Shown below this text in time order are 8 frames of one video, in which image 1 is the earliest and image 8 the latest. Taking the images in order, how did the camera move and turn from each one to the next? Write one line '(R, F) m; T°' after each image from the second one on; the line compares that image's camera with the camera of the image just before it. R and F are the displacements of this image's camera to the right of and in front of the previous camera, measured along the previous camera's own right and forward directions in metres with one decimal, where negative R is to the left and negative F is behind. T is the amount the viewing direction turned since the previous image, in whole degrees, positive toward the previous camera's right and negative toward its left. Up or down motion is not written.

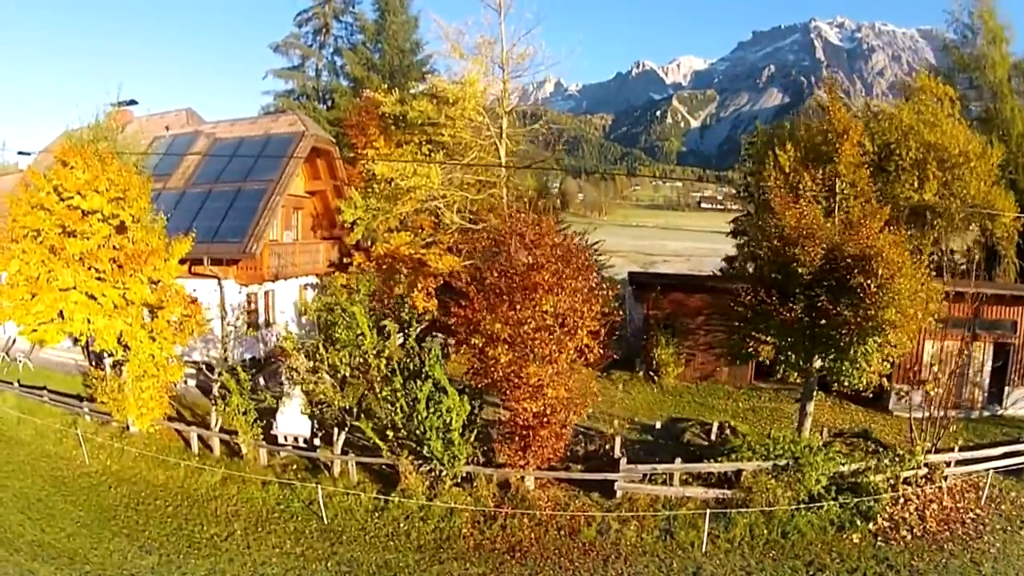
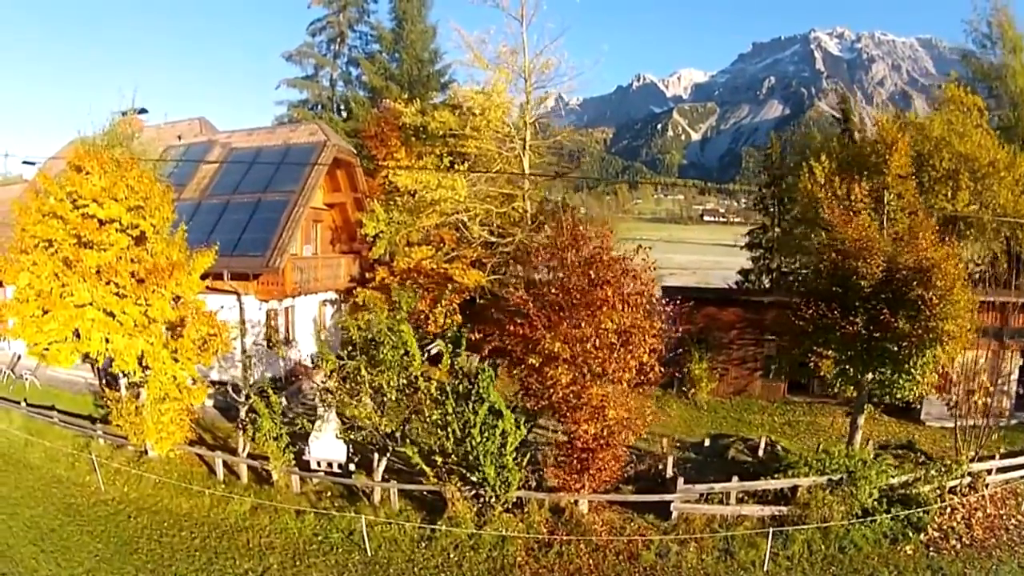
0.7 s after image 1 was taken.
(-2.1, +0.7) m; +3°
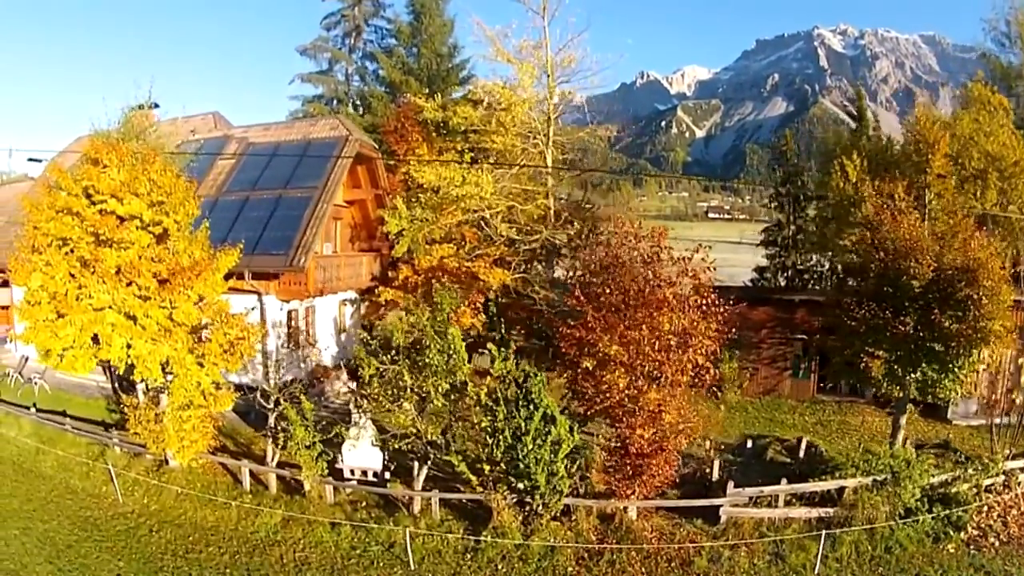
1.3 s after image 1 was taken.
(-1.7, +0.6) m; +2°
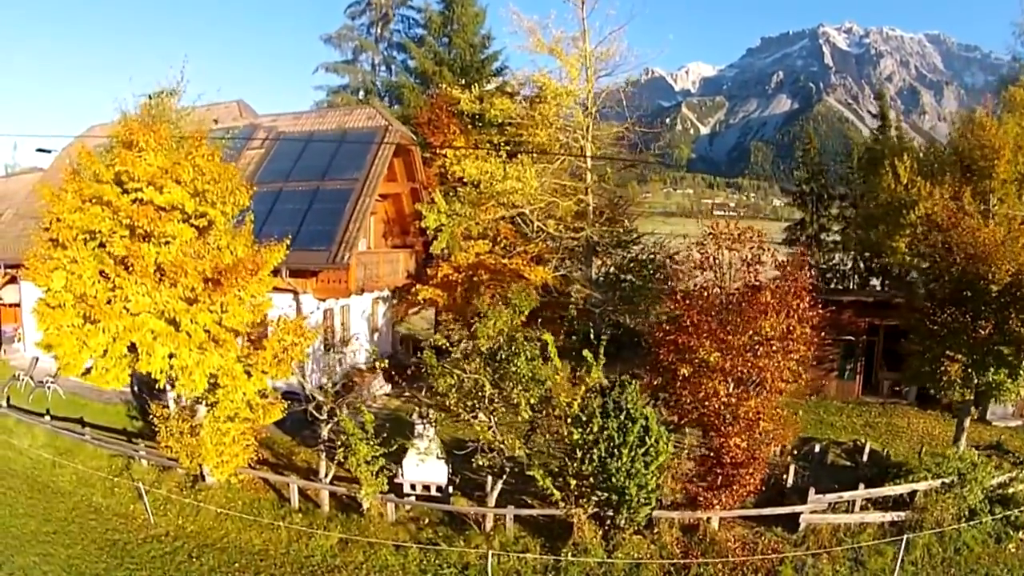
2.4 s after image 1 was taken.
(-2.8, +1.1) m; +4°
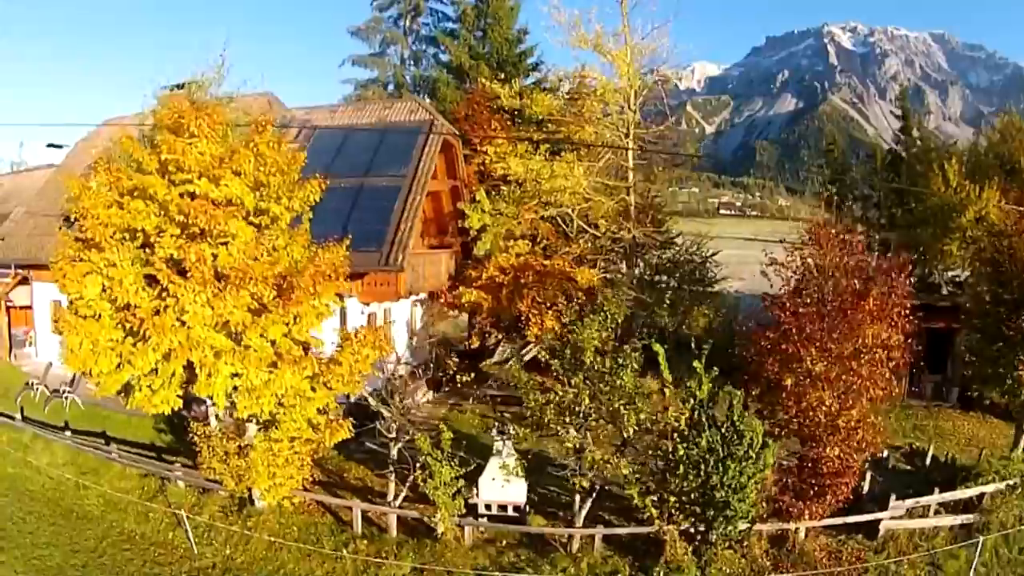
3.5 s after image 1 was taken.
(-2.7, +1.0) m; +4°
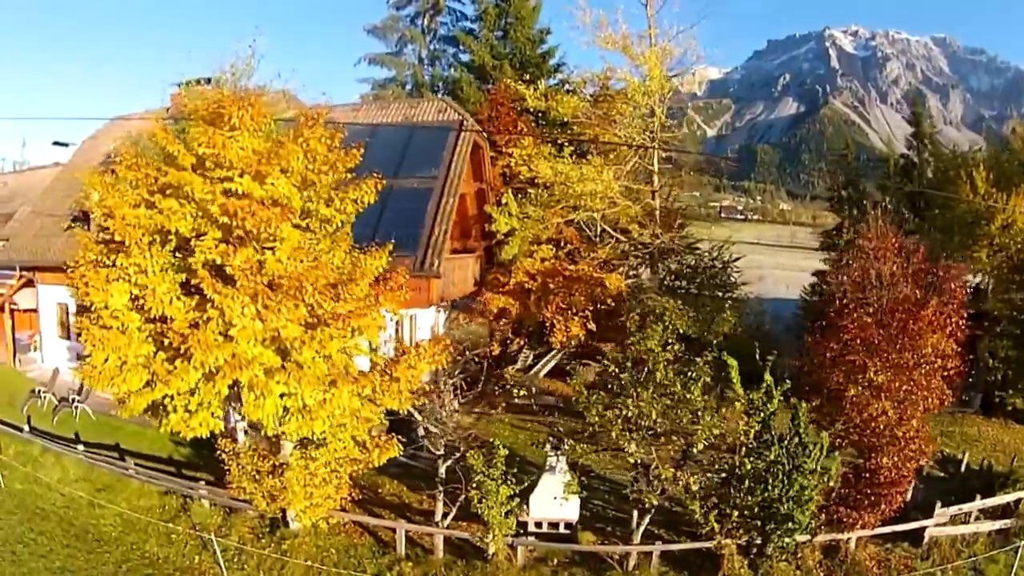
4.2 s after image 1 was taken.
(-1.7, +0.6) m; +3°
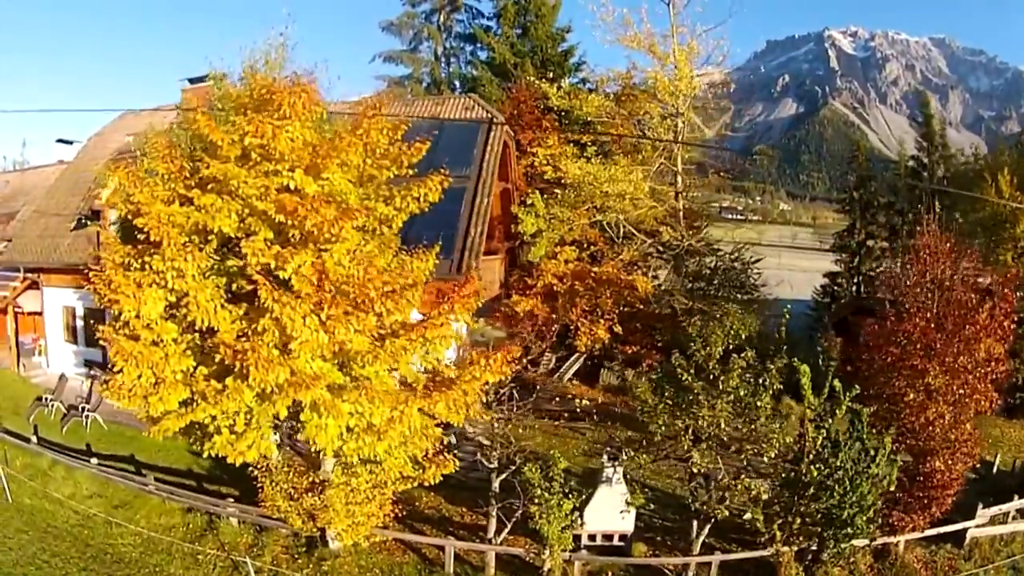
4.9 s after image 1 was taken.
(-1.6, +0.6) m; +2°
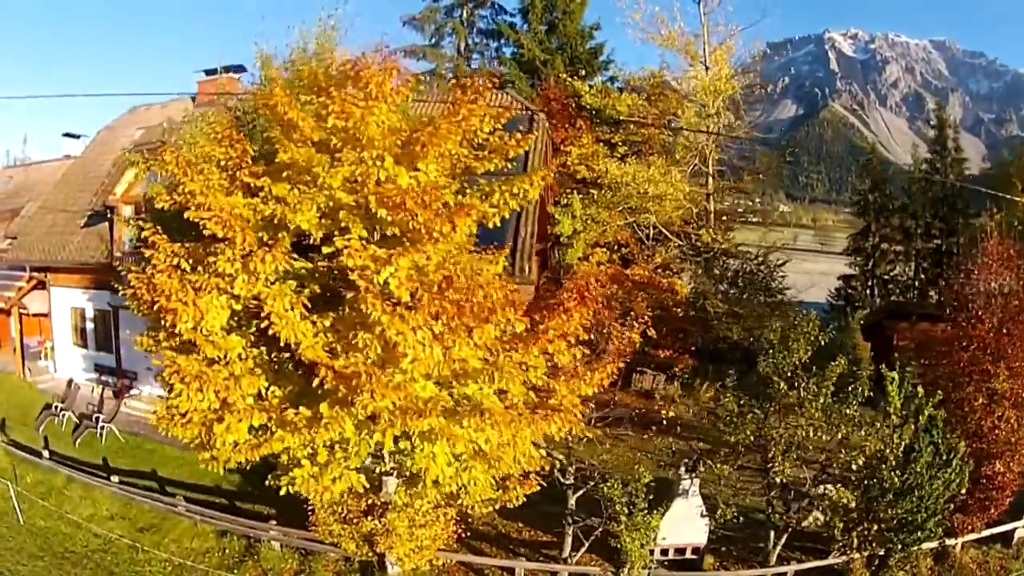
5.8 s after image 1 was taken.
(-2.0, +0.7) m; +3°
